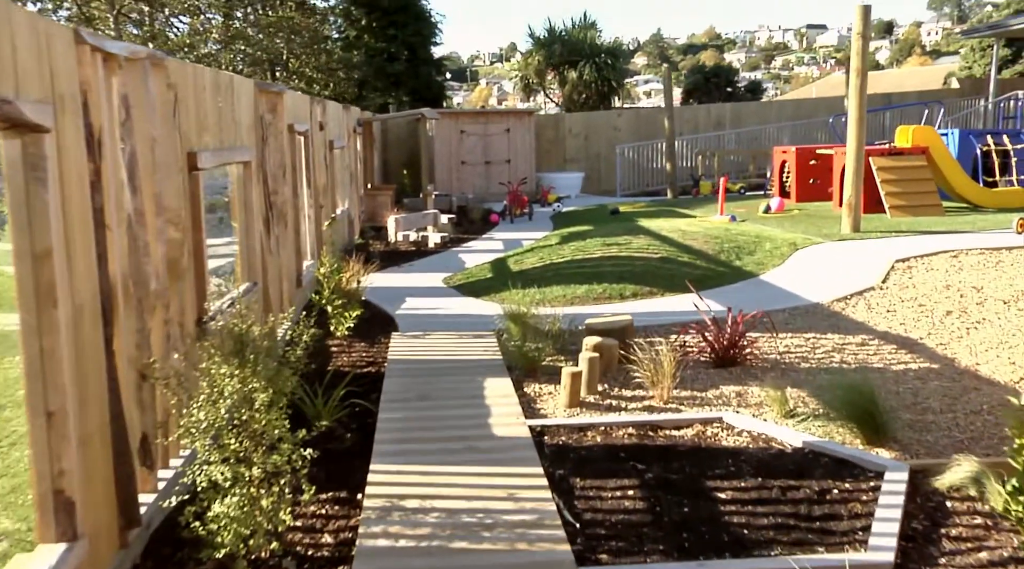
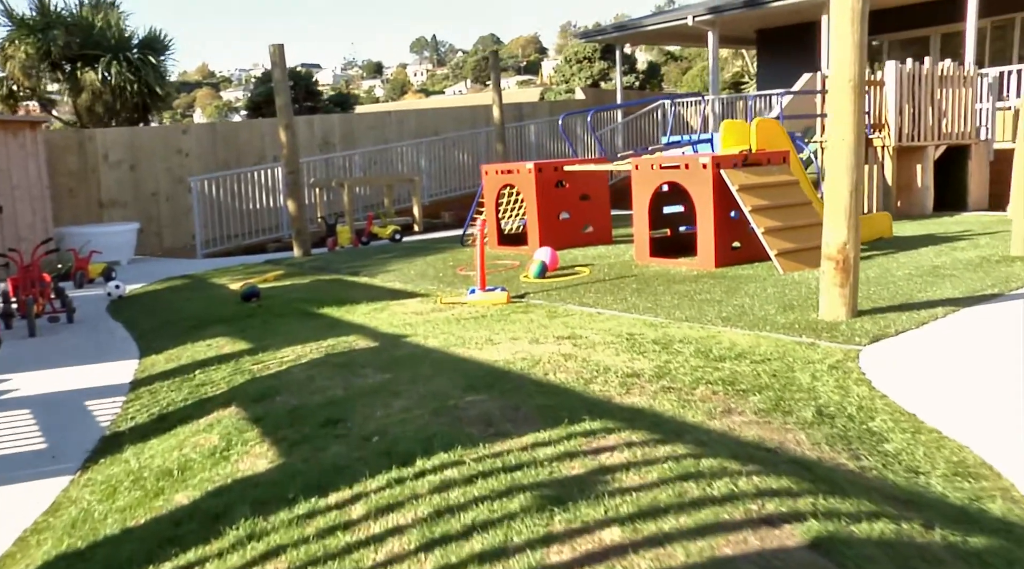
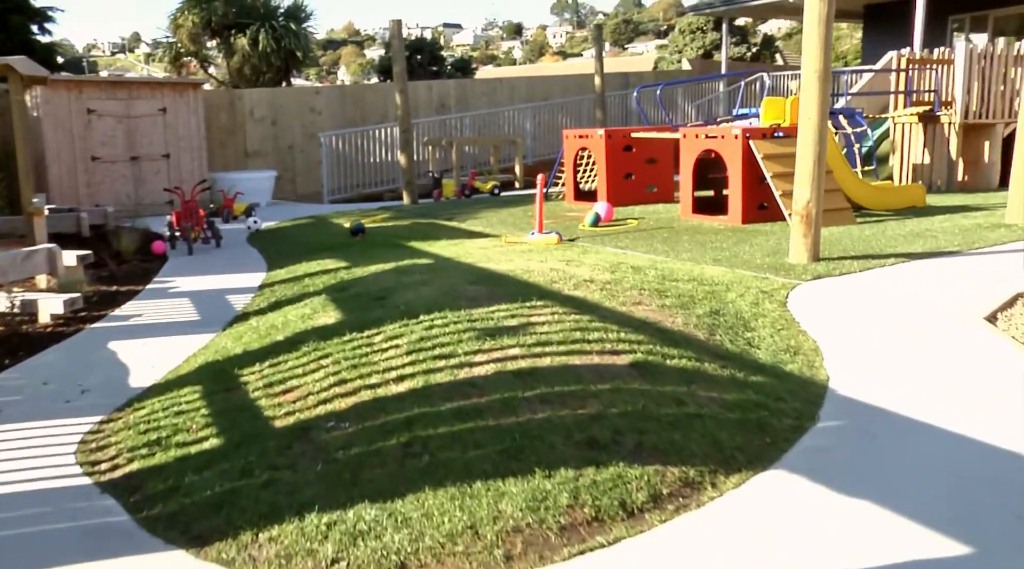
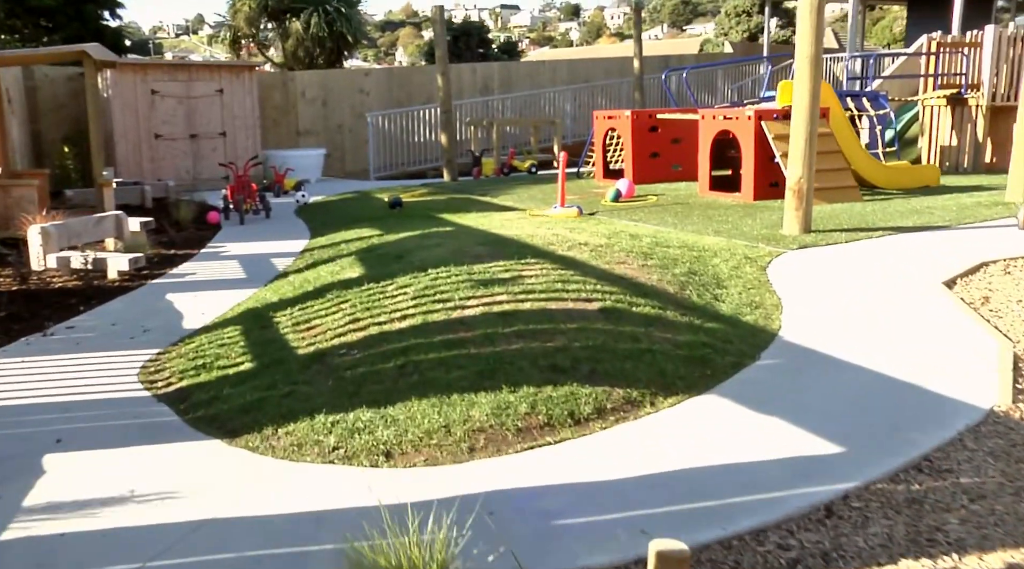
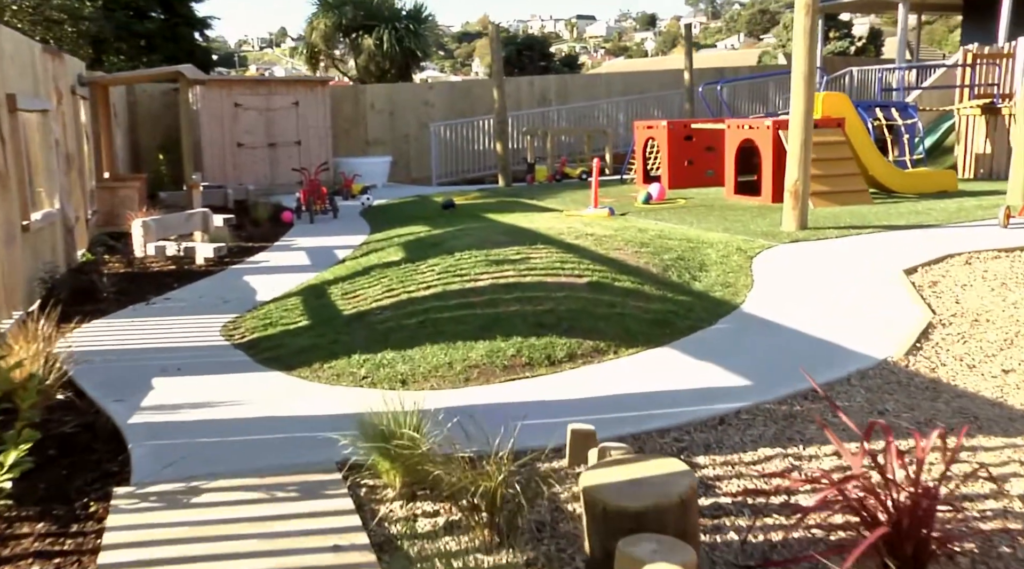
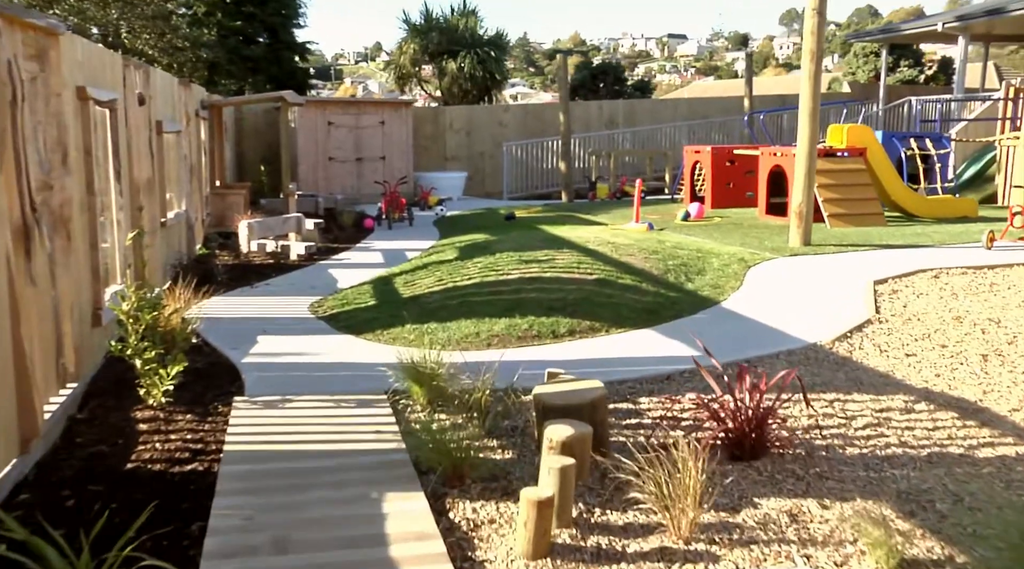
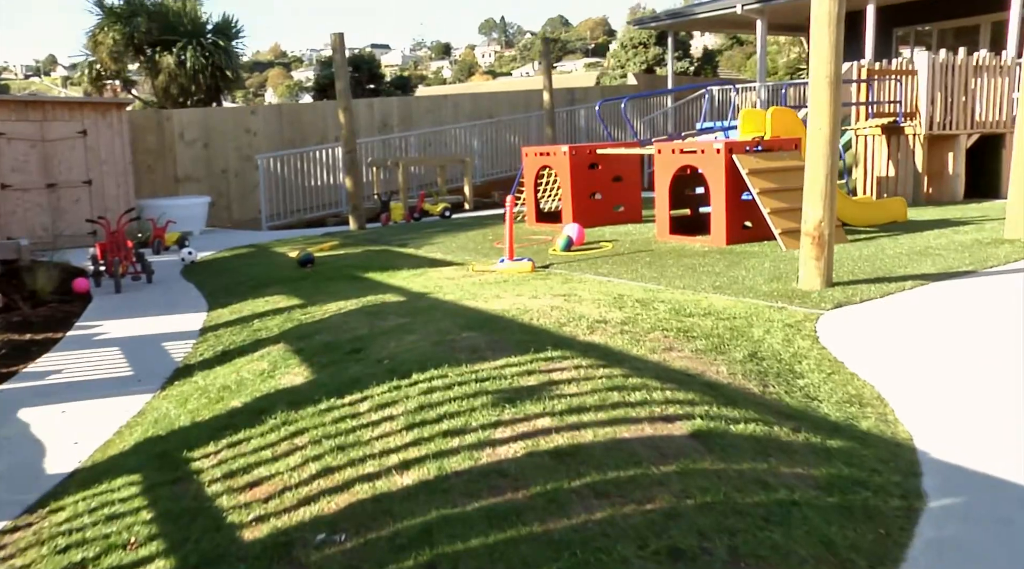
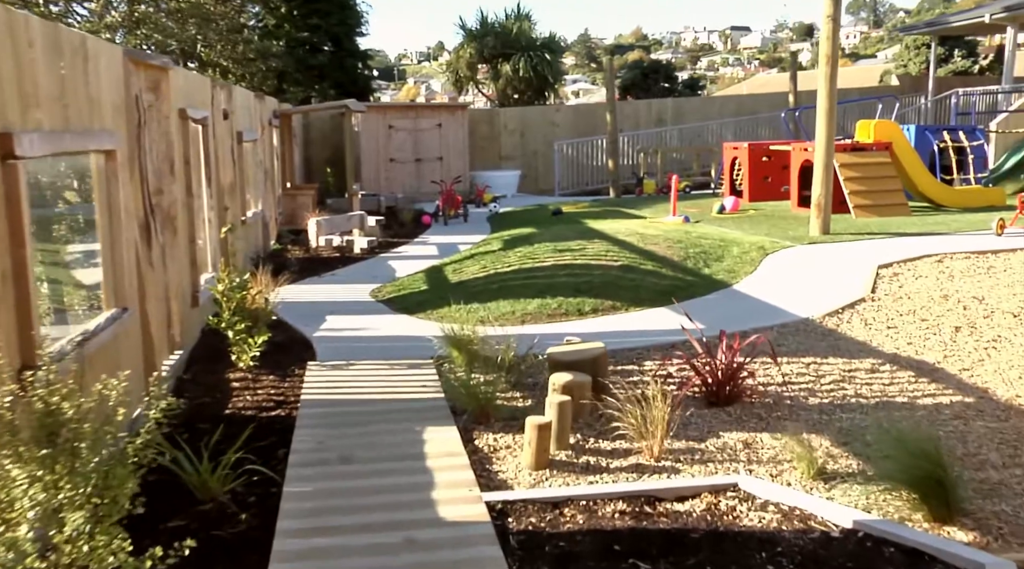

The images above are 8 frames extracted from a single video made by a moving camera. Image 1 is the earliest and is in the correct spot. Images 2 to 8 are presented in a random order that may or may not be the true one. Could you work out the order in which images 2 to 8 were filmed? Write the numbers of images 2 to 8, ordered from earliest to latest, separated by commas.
8, 6, 5, 4, 3, 7, 2
